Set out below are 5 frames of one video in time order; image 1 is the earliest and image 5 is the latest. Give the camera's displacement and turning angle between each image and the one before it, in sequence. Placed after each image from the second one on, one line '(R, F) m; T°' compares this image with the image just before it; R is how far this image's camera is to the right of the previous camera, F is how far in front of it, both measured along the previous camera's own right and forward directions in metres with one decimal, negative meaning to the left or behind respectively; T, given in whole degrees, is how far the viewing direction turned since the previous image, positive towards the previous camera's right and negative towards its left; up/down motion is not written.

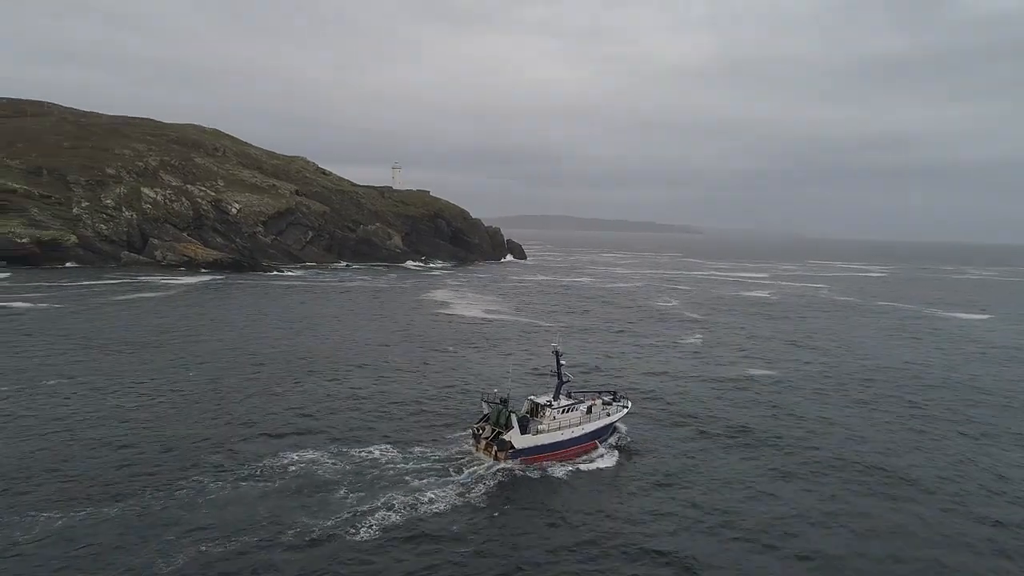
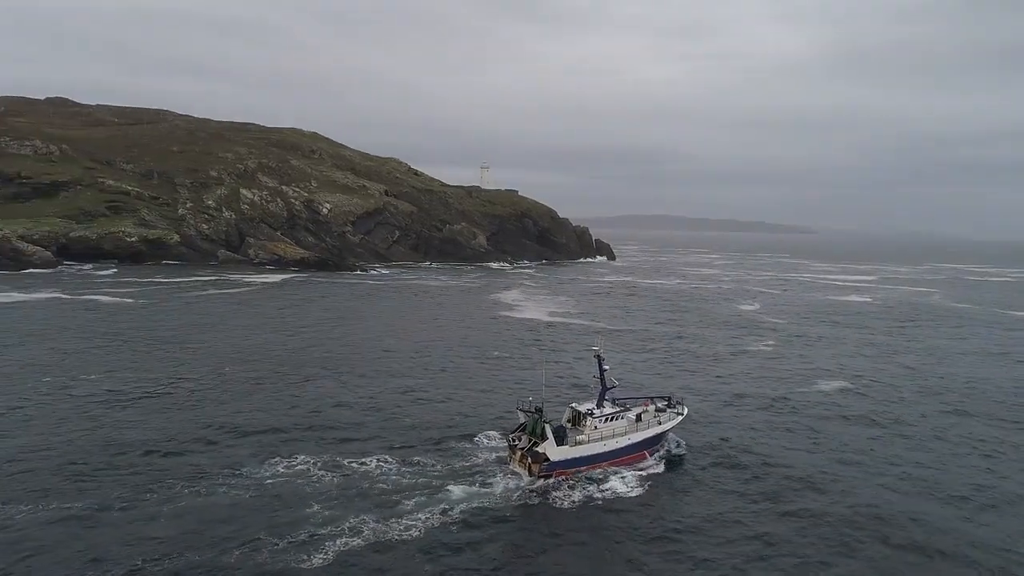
(+4.2, +3.5) m; -8°
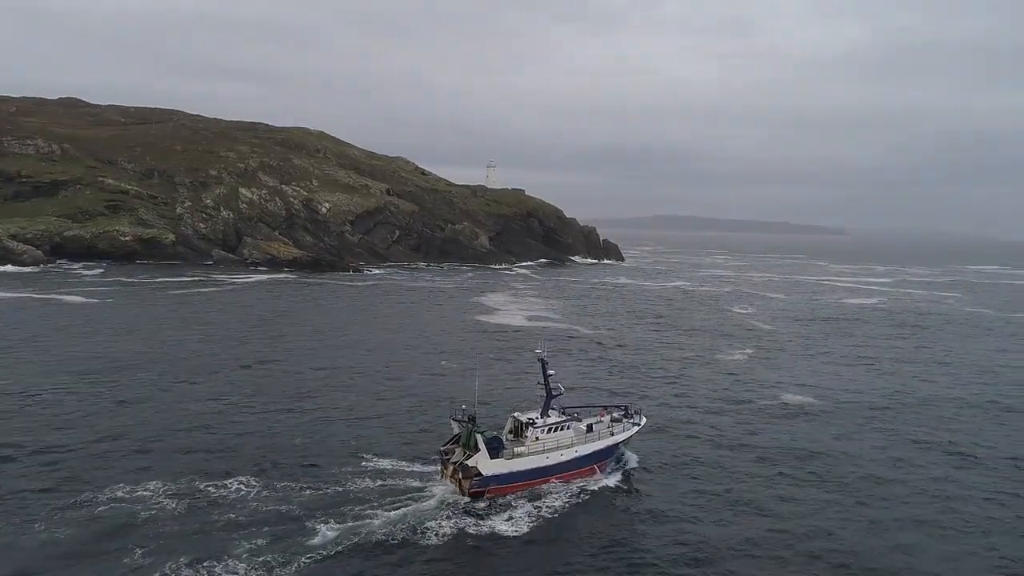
(+5.6, +4.6) m; -2°
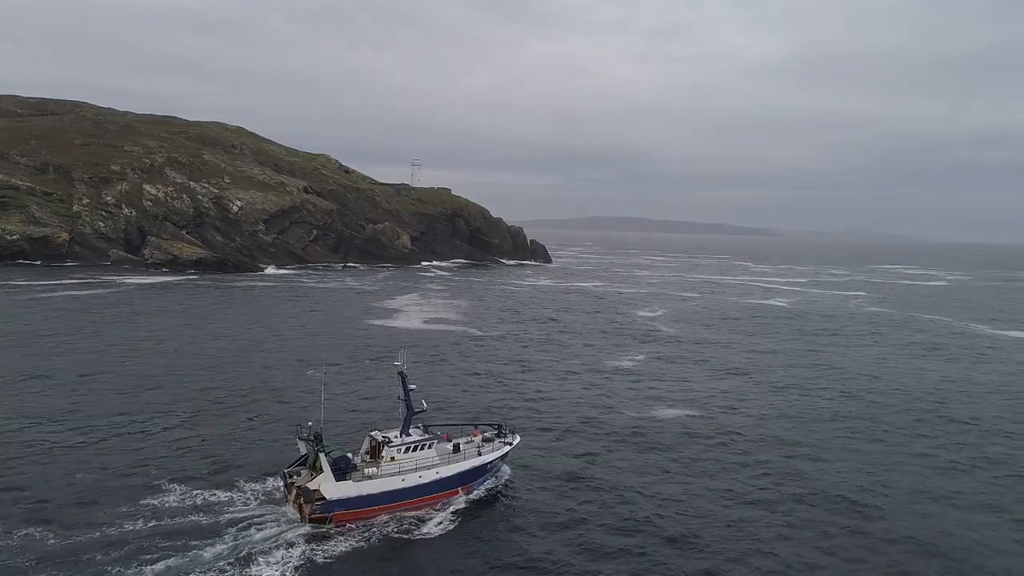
(+4.8, +3.9) m; +4°
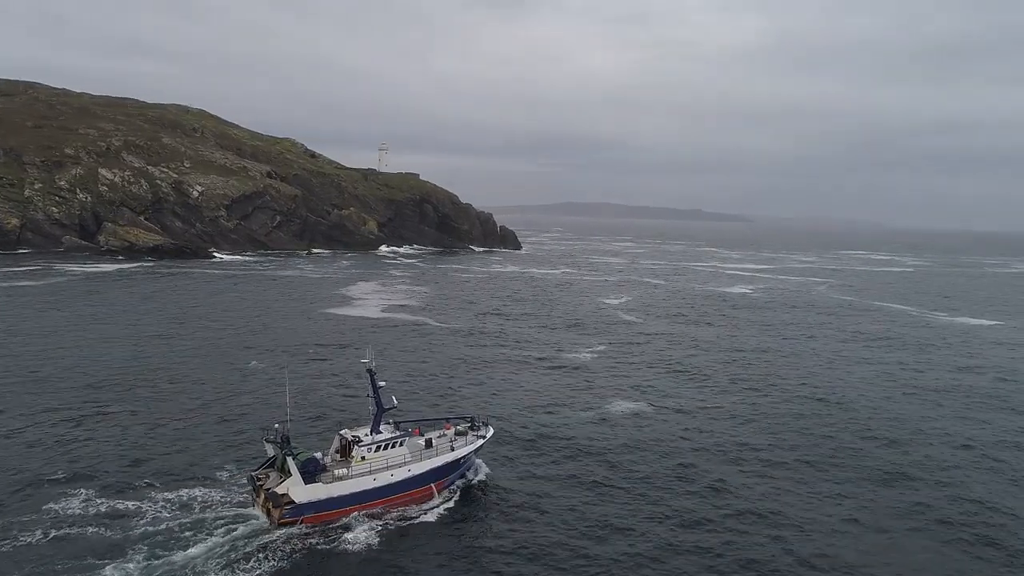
(+1.2, +1.6) m; +2°
